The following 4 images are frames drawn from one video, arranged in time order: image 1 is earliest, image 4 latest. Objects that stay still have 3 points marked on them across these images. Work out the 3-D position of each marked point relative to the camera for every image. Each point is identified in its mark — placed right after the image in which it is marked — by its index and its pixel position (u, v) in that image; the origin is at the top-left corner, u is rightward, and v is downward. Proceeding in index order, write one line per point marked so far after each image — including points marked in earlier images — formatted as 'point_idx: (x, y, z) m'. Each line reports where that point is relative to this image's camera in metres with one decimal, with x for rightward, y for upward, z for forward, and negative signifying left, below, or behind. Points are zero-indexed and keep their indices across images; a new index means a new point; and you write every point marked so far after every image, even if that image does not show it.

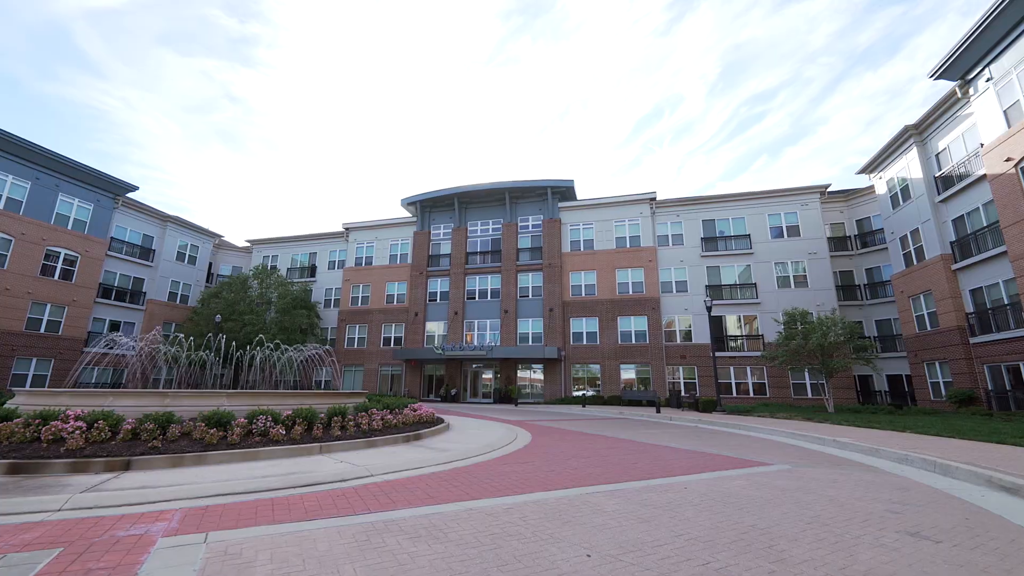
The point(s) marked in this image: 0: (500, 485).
0: (-0.2, -2.8, +6.0) m
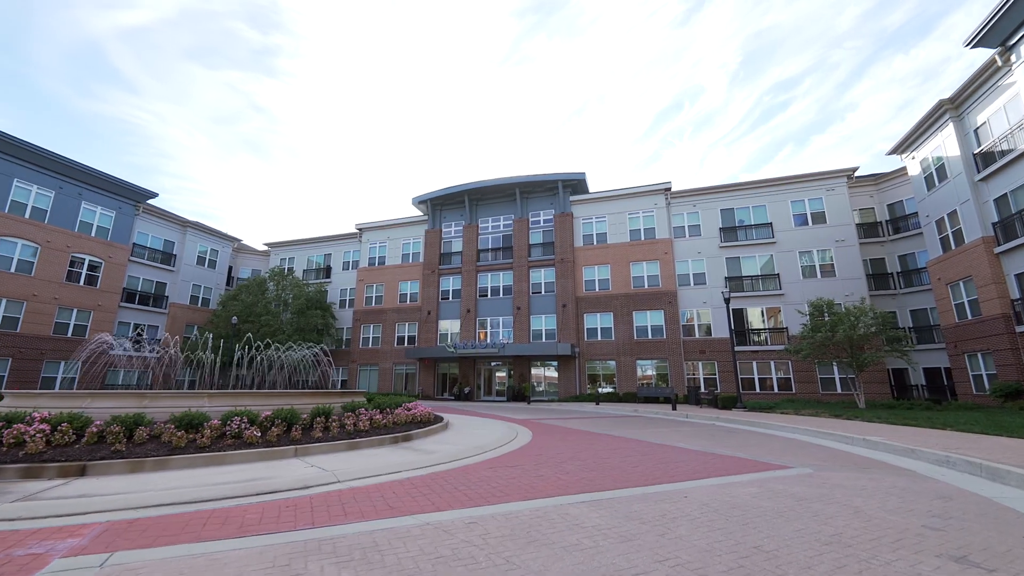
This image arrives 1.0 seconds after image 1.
0: (-0.5, -2.6, +5.4) m
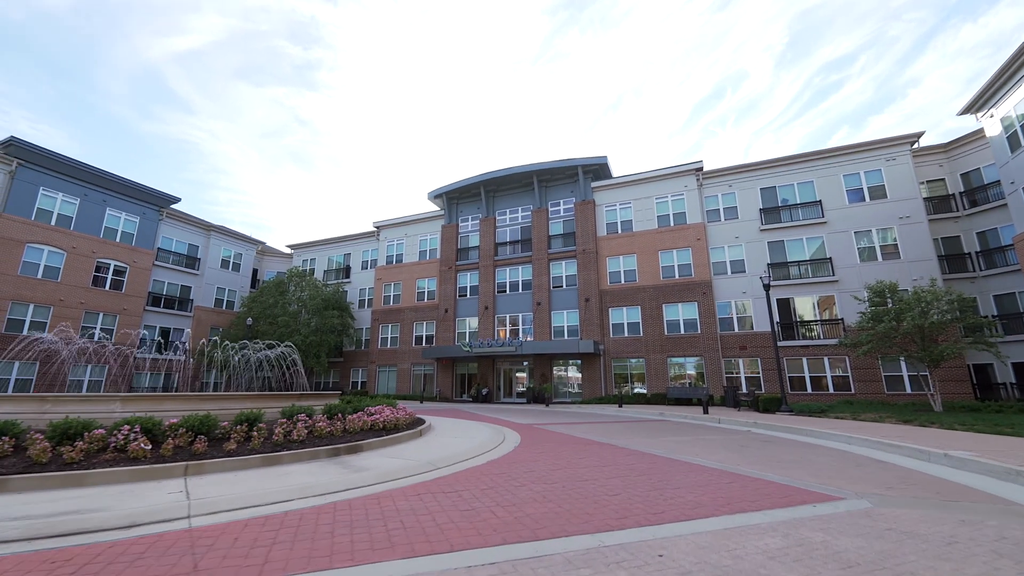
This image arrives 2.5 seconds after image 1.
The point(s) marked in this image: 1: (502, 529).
0: (-1.4, -2.2, +3.7) m
1: (-0.1, -2.3, +4.1) m
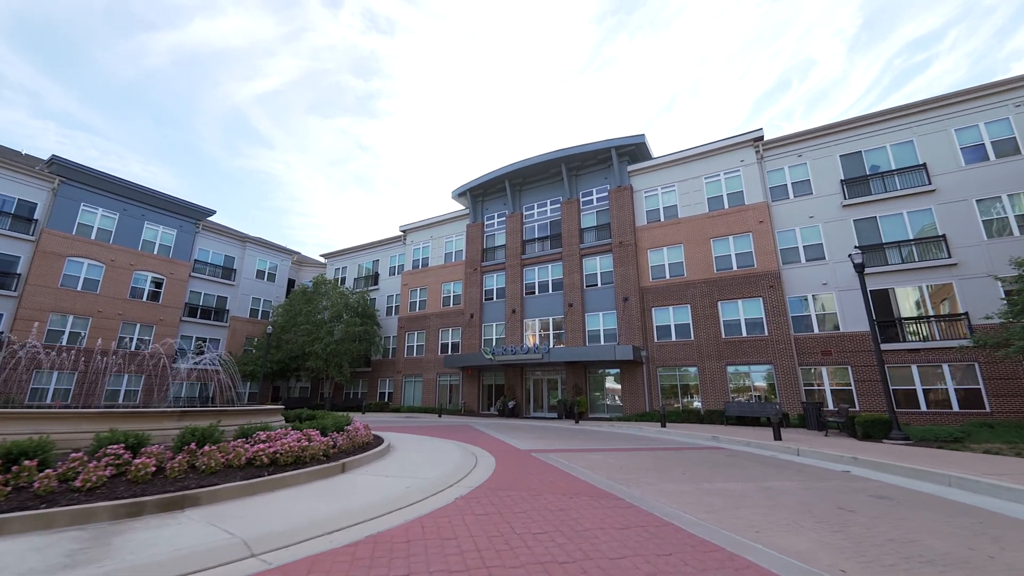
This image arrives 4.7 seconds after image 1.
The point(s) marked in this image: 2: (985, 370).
0: (-2.9, -1.7, +0.8) m
1: (-1.6, -1.7, +1.0) m
2: (+18.8, -3.2, +16.8) m
